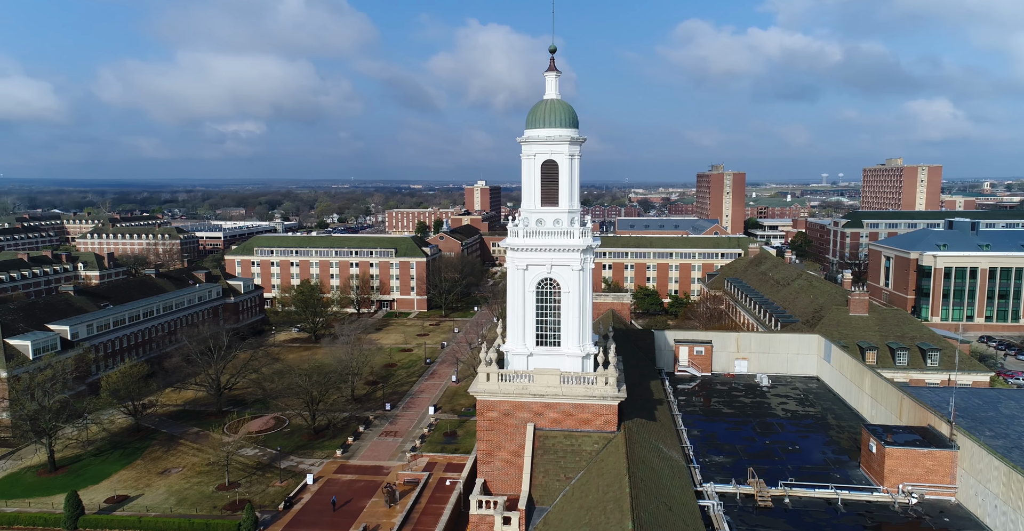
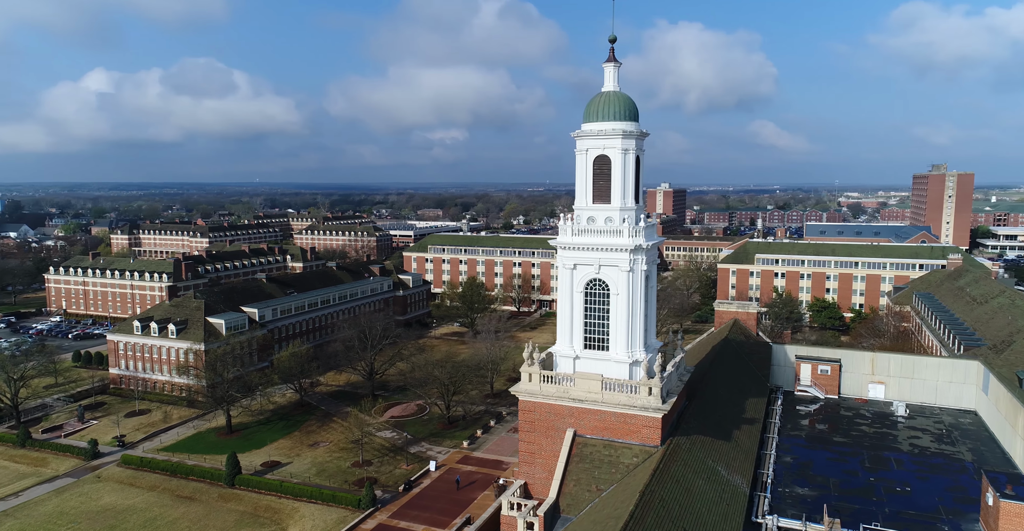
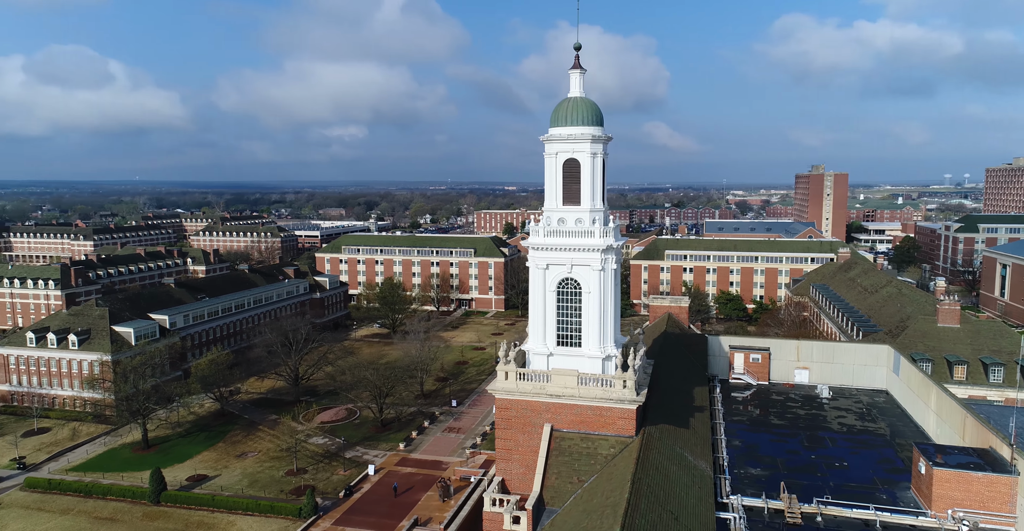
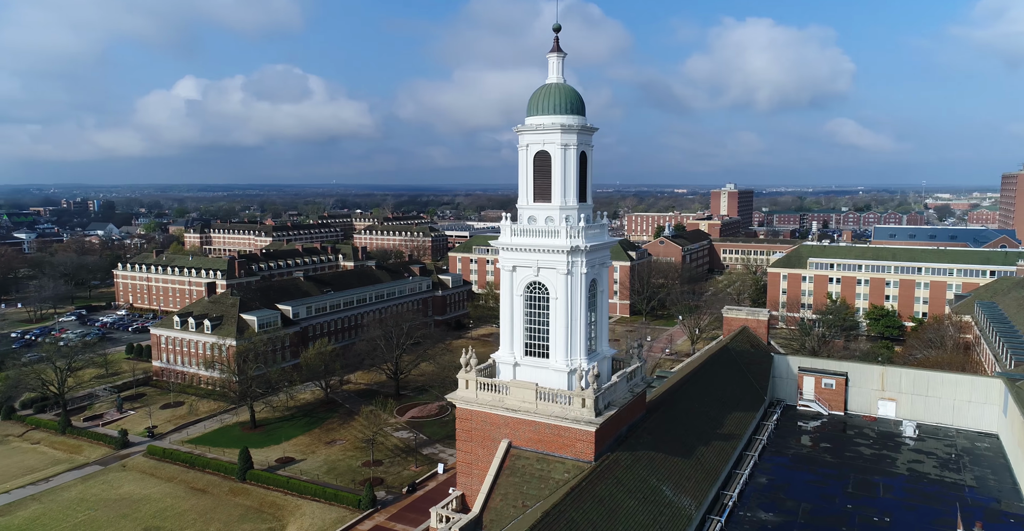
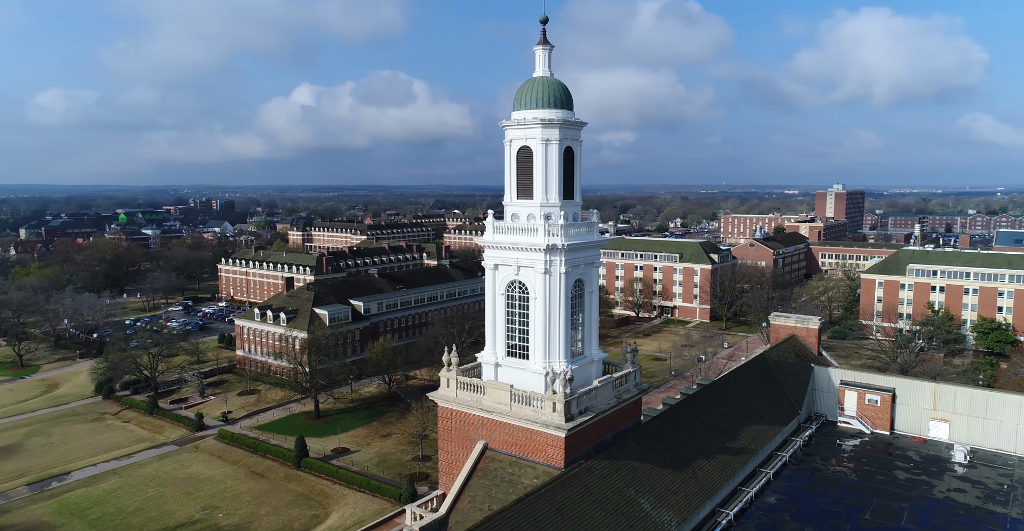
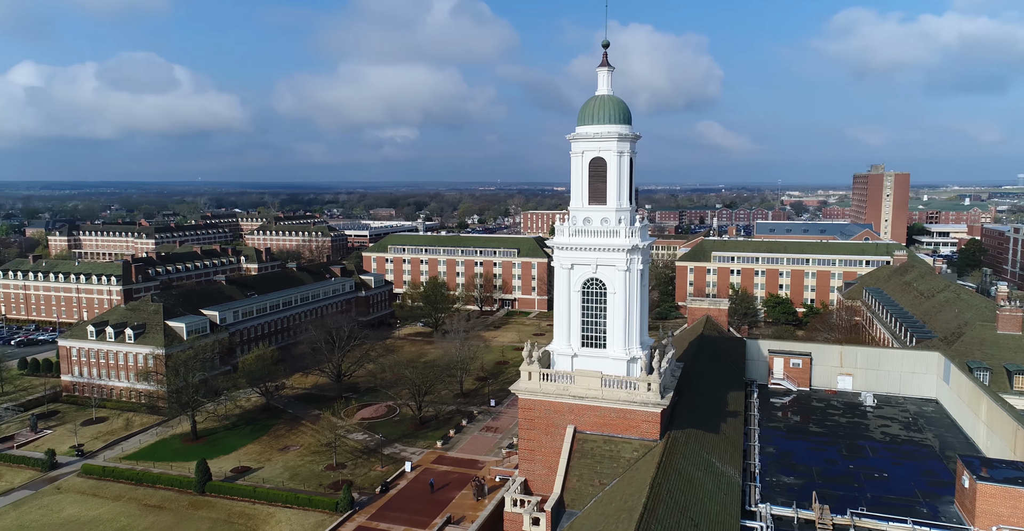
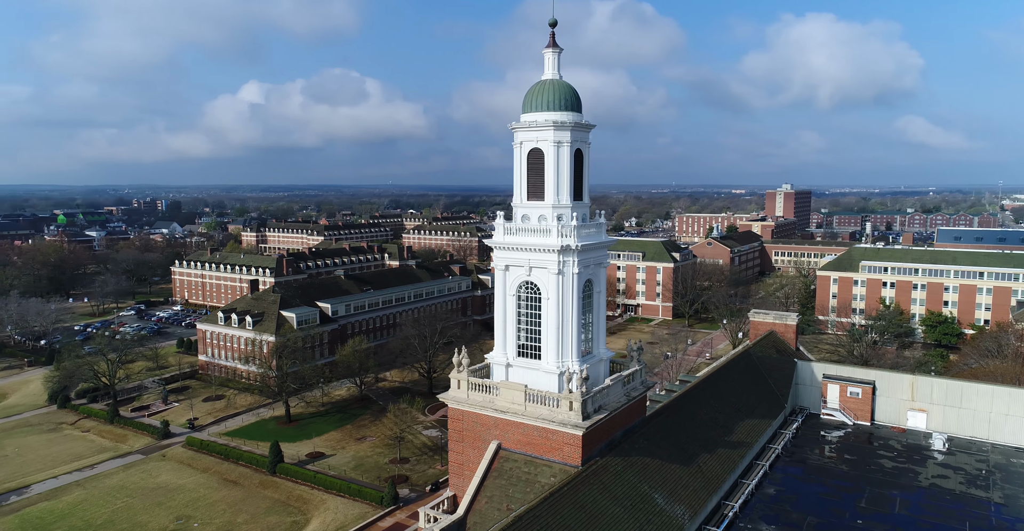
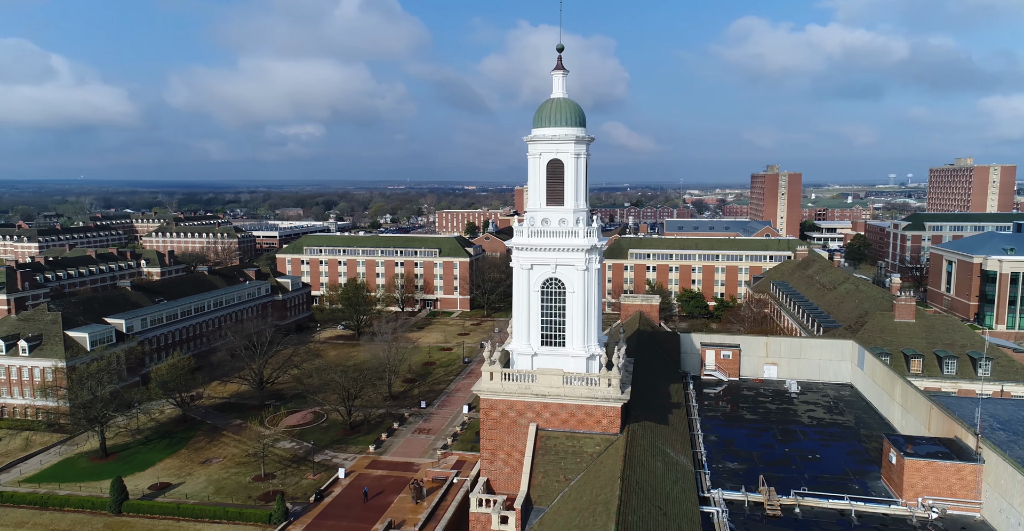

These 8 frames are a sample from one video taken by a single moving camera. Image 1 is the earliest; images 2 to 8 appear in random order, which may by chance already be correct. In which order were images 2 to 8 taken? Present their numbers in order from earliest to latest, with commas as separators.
8, 3, 6, 2, 4, 7, 5
